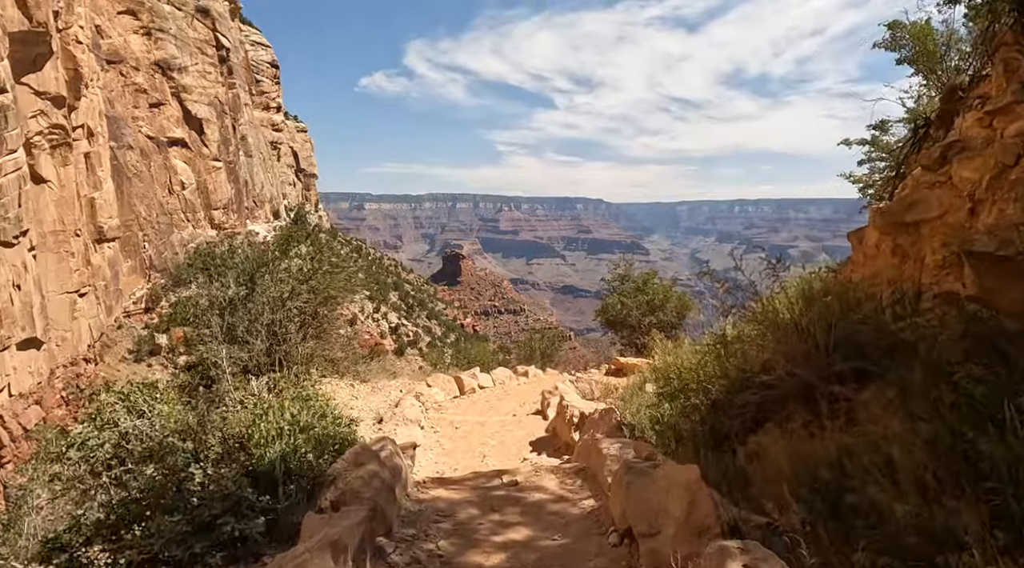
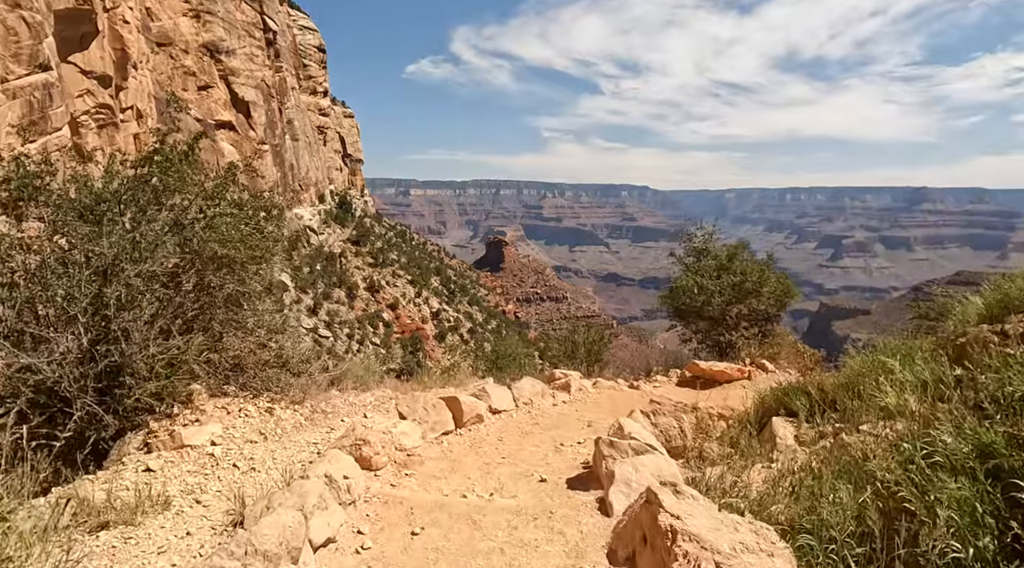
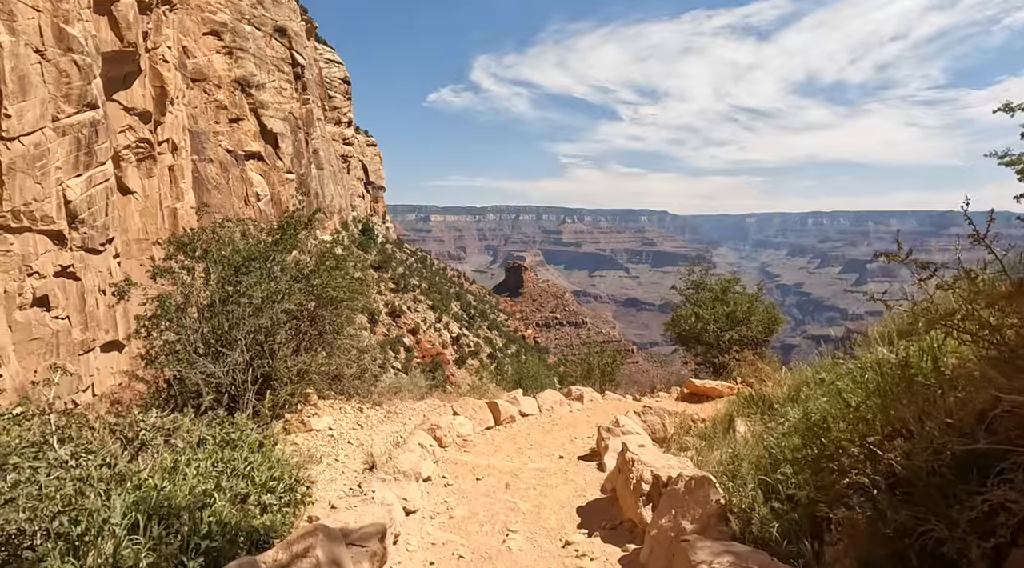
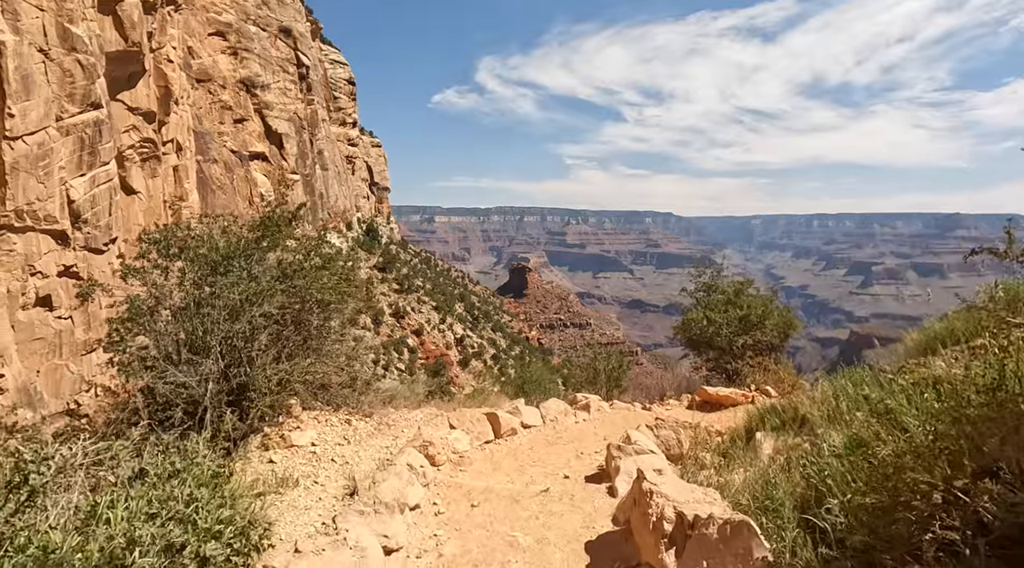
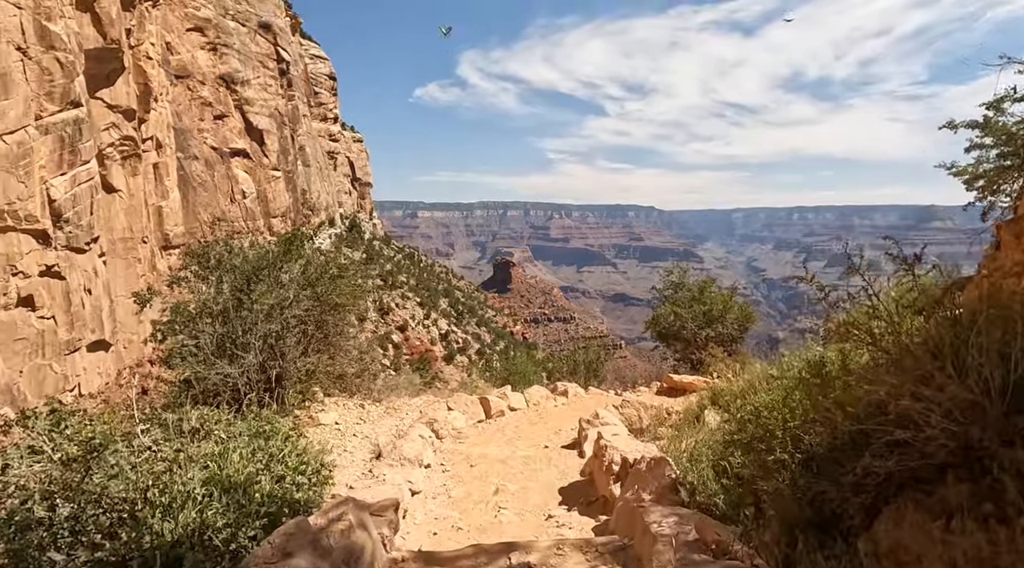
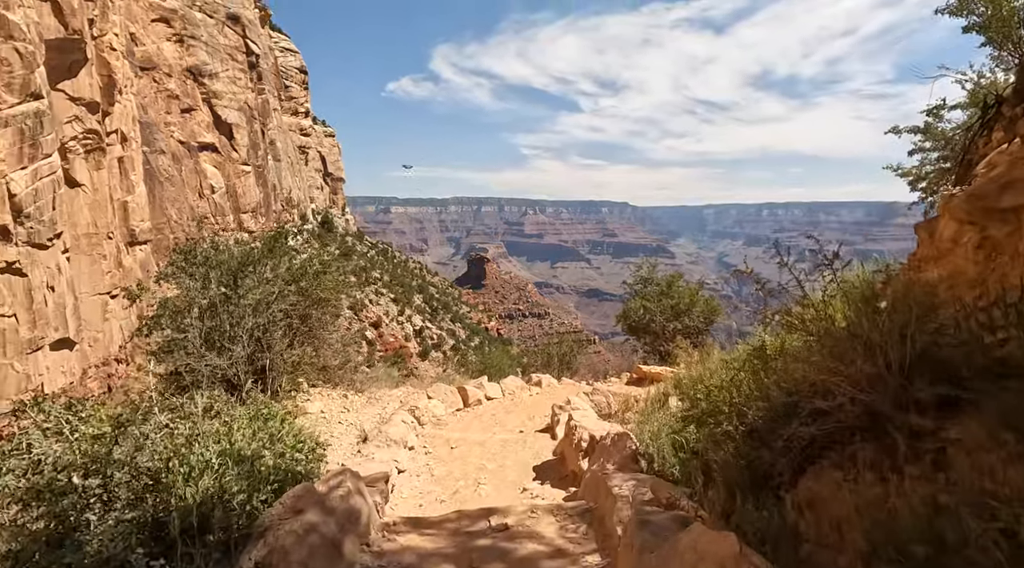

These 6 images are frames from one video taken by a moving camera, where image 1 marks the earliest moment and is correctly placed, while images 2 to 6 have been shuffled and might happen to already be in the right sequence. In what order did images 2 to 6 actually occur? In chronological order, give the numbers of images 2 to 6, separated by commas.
6, 5, 3, 4, 2
